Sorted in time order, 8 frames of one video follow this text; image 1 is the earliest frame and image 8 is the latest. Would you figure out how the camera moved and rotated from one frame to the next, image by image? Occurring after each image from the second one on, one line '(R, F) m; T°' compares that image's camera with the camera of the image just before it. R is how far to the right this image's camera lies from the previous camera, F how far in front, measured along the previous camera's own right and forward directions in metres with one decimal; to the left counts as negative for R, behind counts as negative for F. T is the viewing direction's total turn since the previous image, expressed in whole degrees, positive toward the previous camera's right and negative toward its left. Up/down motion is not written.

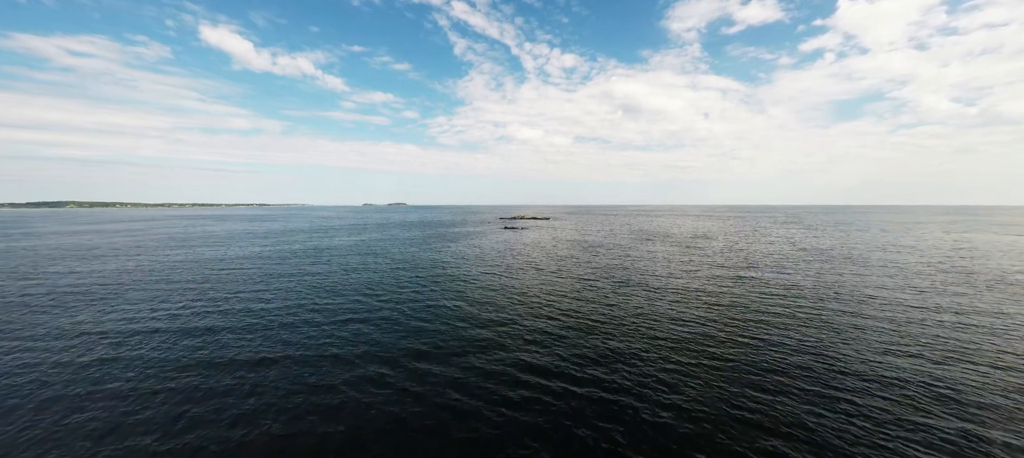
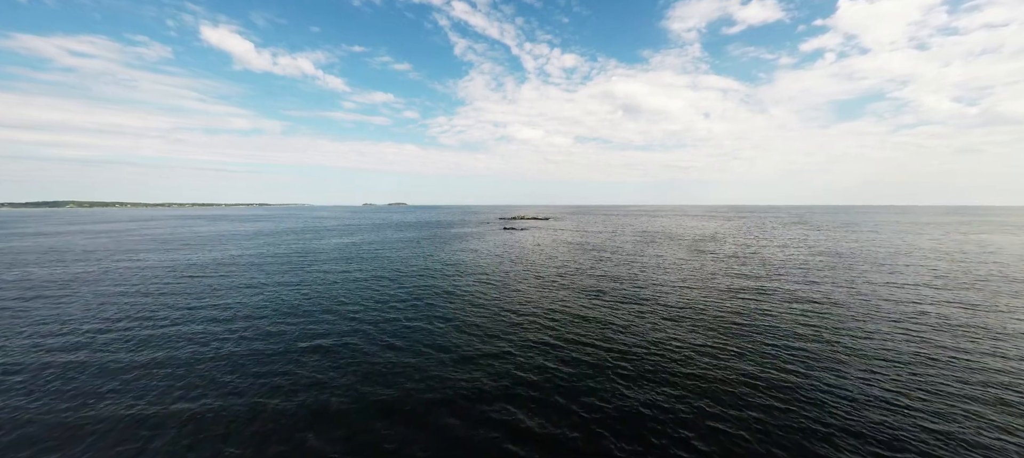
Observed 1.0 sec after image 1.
(+0.7, +5.6) m; 0°
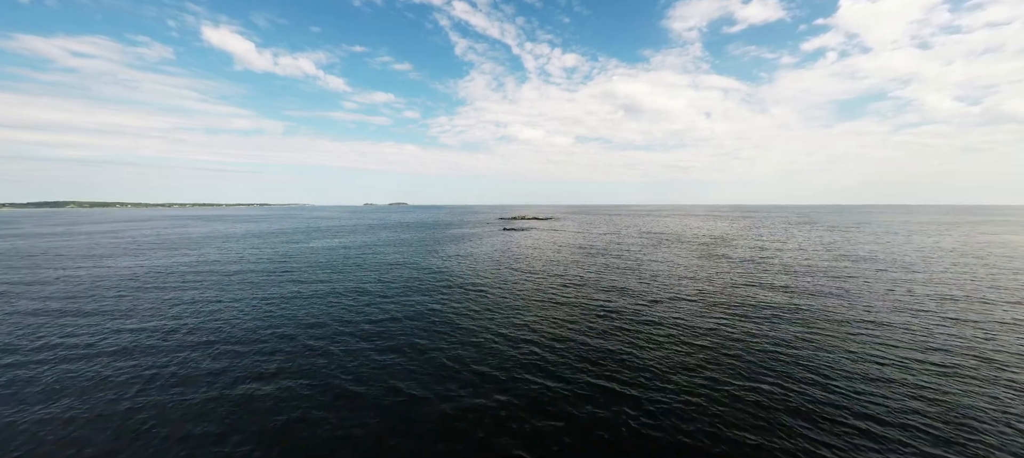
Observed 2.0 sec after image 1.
(+0.4, +5.7) m; 0°
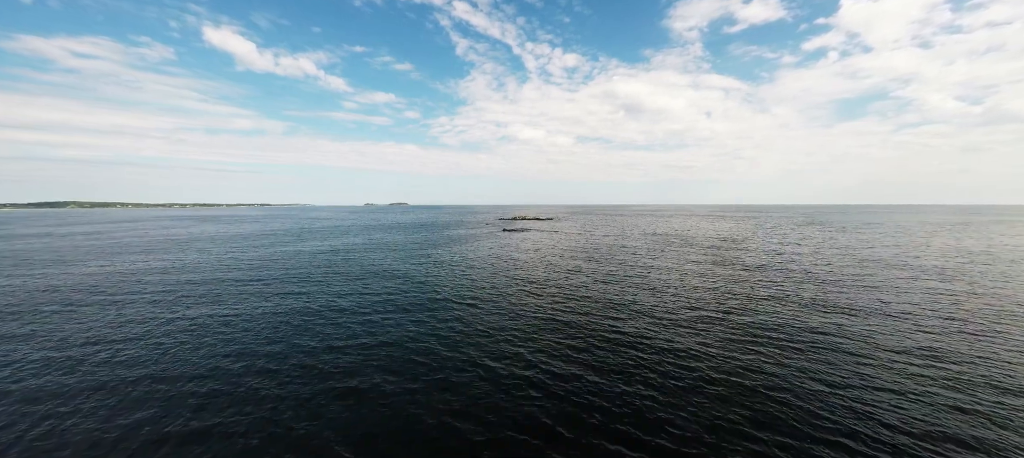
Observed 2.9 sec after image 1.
(+0.3, +5.1) m; 0°
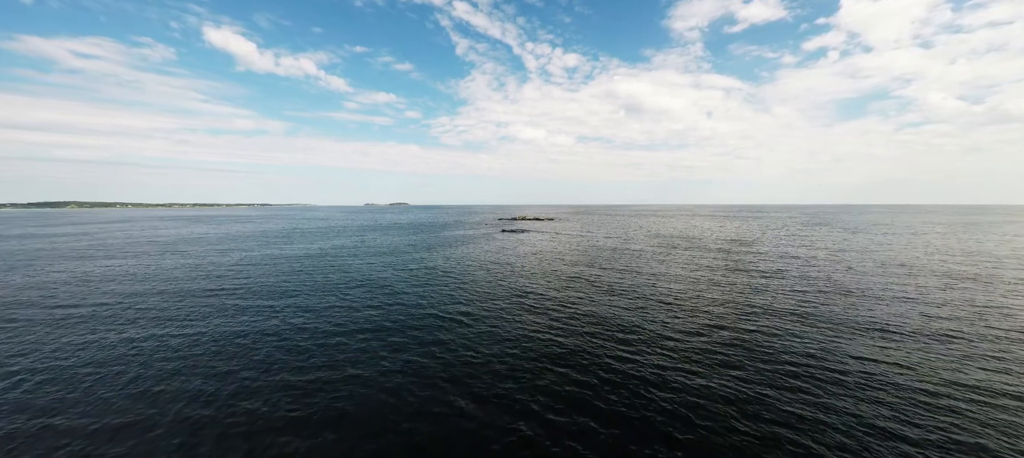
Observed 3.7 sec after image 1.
(+0.6, +4.7) m; 0°
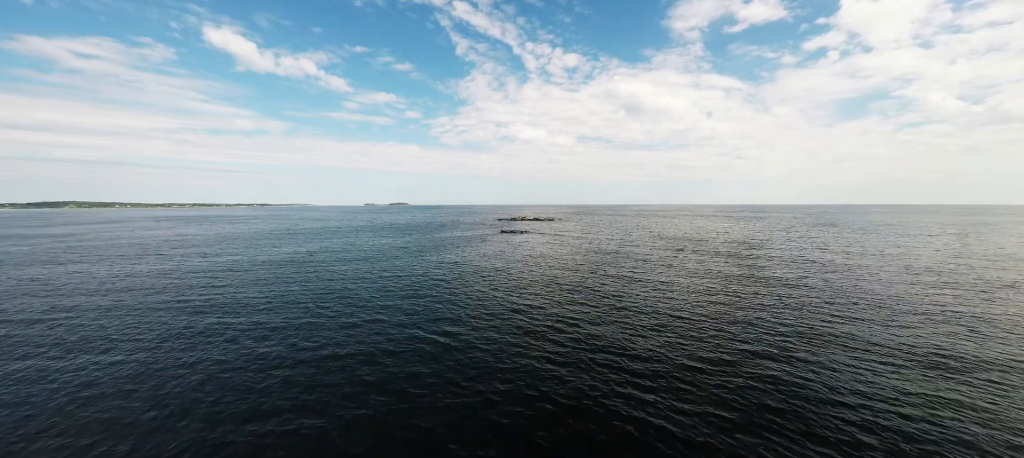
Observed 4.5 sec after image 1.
(+0.3, +4.5) m; 0°
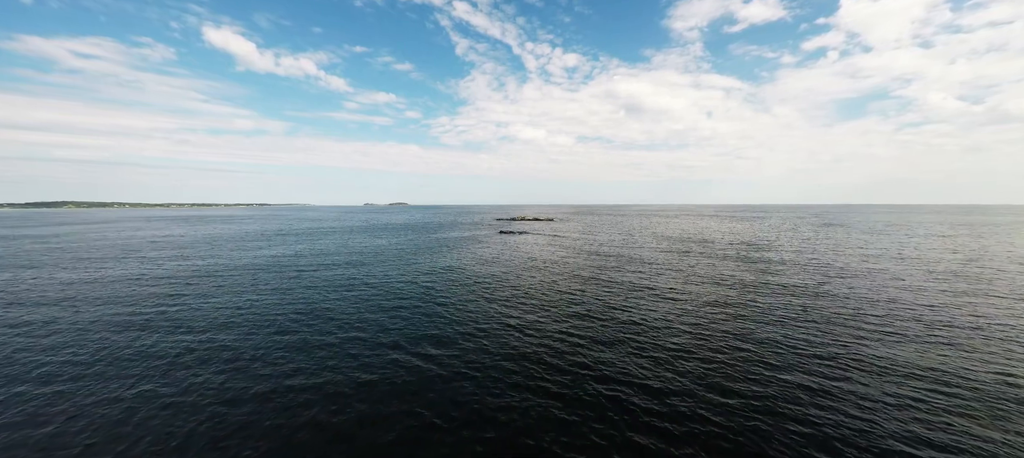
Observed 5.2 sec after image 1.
(+0.4, +4.0) m; 0°
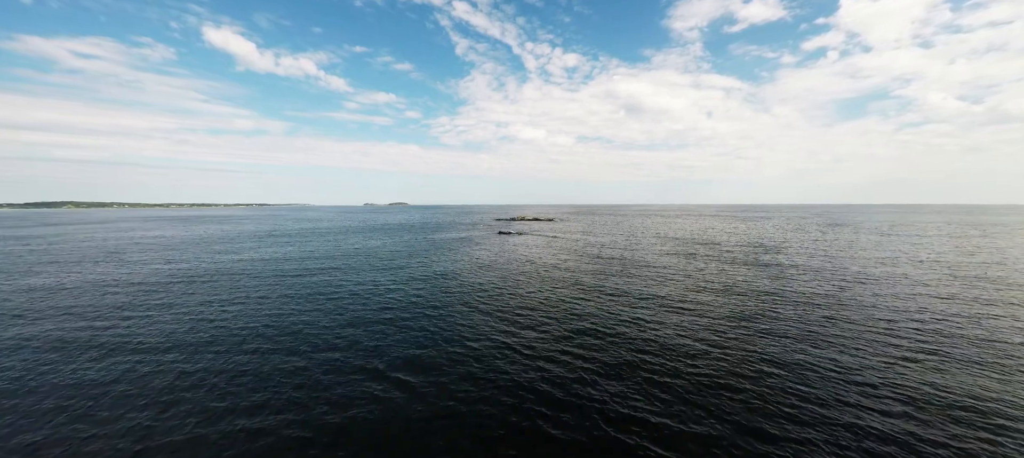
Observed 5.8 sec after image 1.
(+0.3, +3.7) m; 0°
